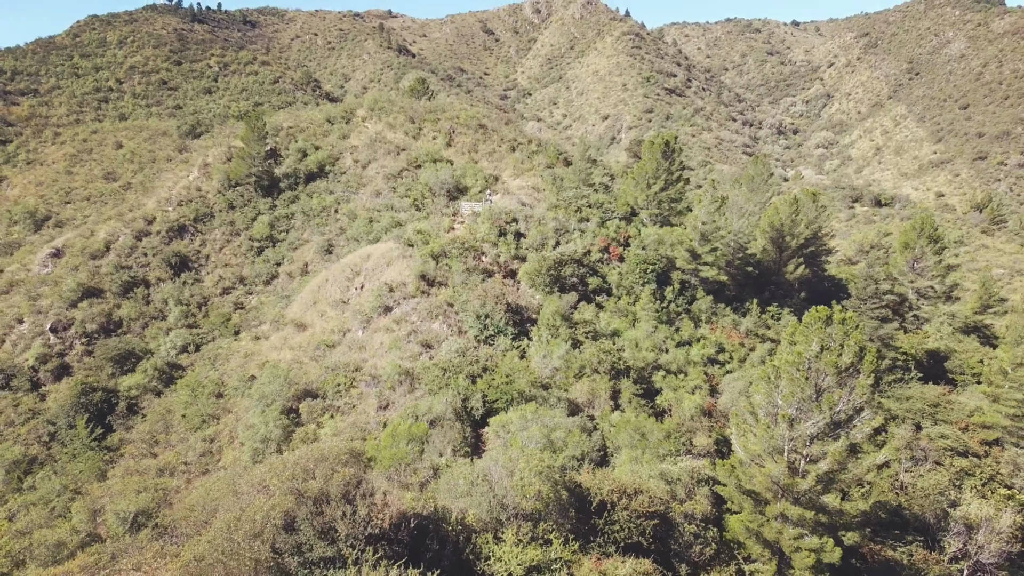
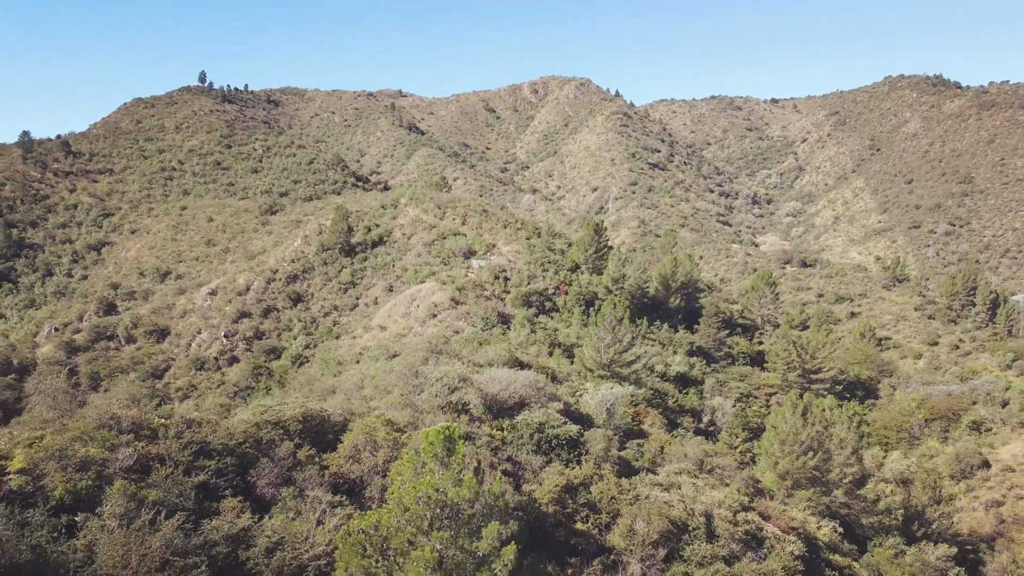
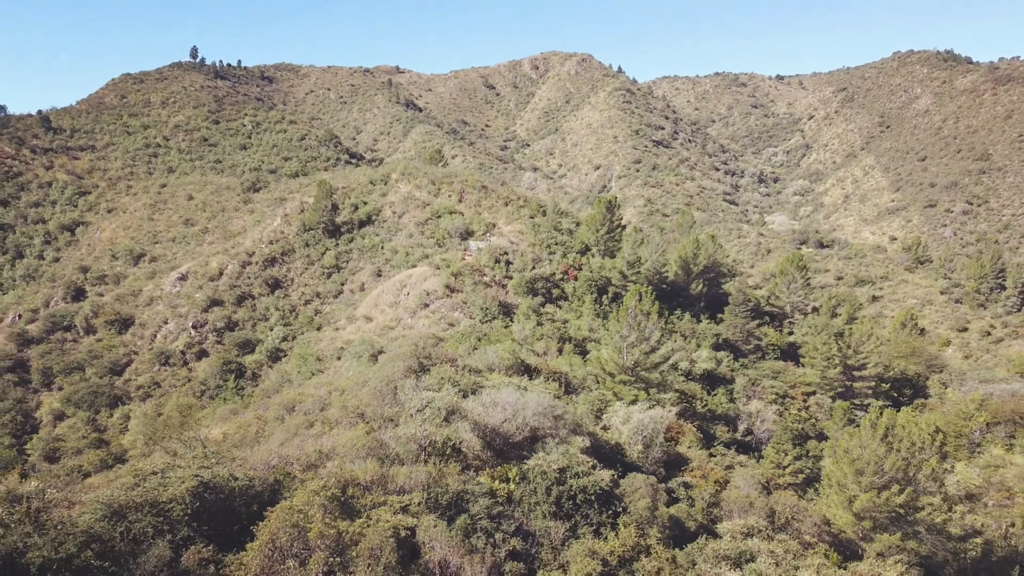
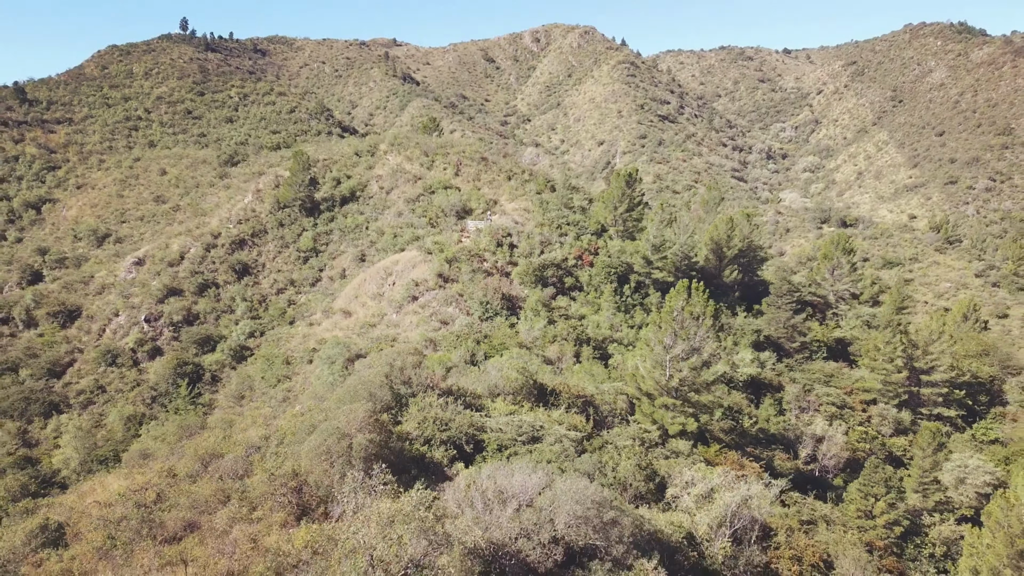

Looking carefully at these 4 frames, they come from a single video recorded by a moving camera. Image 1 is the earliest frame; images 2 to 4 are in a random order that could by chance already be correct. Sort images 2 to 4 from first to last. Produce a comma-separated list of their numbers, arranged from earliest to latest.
4, 3, 2
